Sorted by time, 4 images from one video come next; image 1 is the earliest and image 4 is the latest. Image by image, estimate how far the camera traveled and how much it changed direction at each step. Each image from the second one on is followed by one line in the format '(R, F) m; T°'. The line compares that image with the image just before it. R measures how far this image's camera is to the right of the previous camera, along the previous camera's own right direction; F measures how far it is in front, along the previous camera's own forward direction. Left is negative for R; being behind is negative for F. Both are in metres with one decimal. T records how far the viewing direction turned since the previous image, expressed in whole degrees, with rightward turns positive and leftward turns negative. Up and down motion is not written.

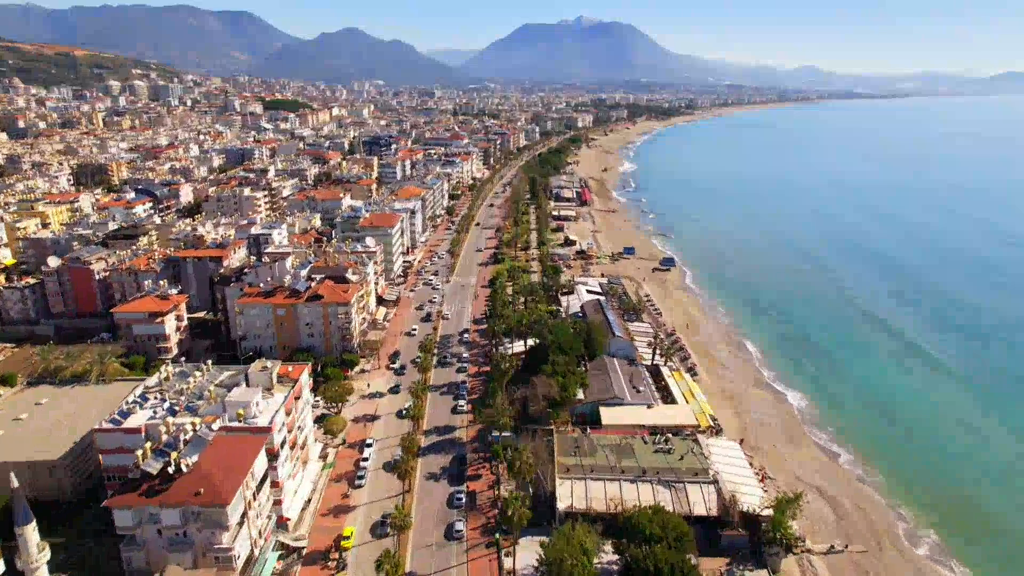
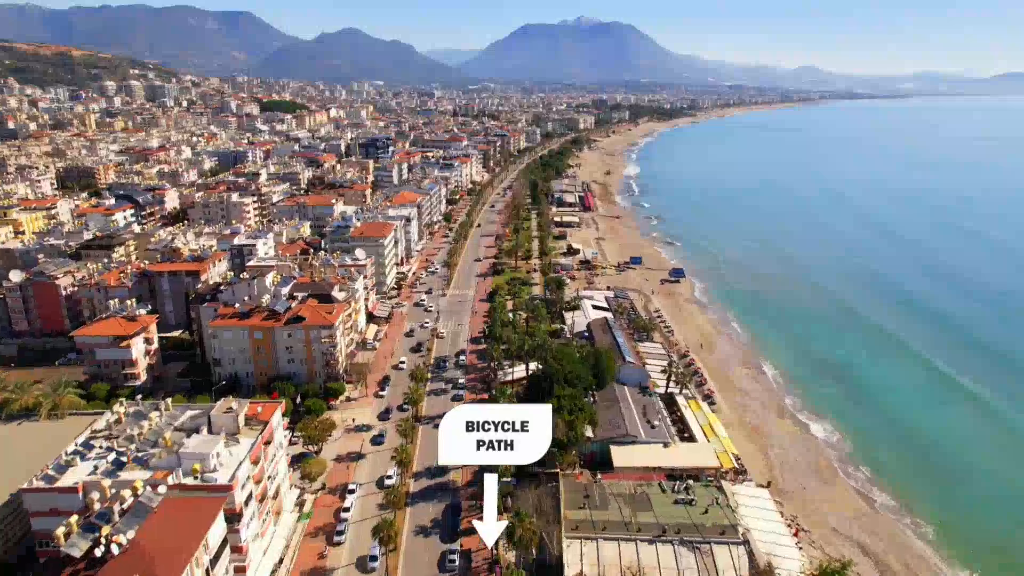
(0.0, +4.4) m; 0°
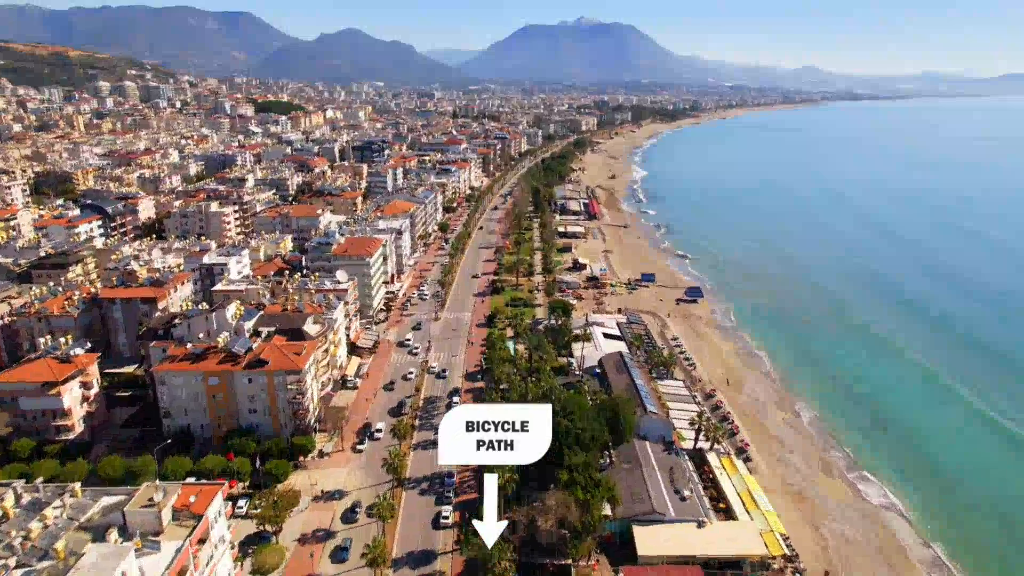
(0.0, +6.7) m; 0°
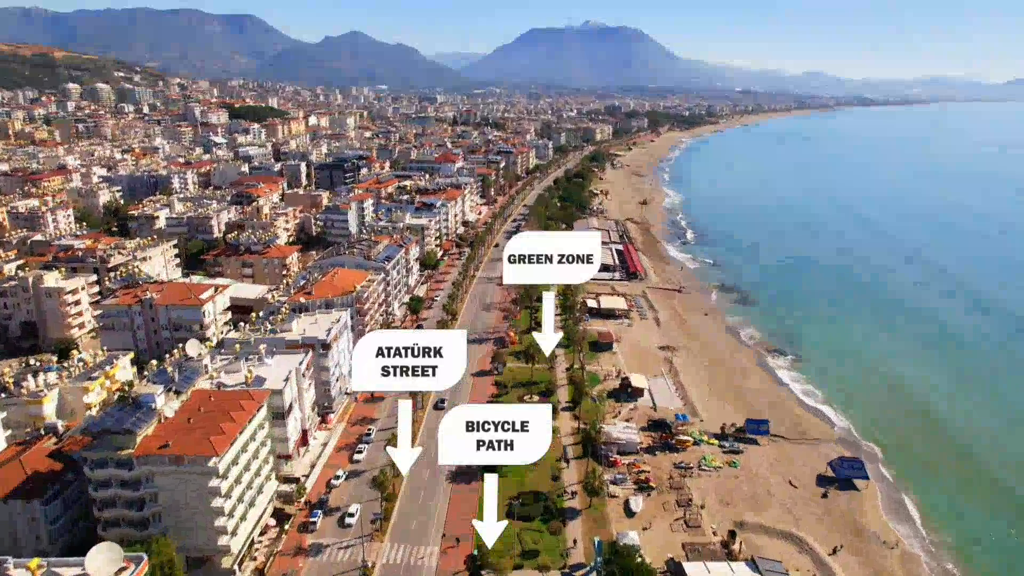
(-0.2, +31.5) m; 0°
